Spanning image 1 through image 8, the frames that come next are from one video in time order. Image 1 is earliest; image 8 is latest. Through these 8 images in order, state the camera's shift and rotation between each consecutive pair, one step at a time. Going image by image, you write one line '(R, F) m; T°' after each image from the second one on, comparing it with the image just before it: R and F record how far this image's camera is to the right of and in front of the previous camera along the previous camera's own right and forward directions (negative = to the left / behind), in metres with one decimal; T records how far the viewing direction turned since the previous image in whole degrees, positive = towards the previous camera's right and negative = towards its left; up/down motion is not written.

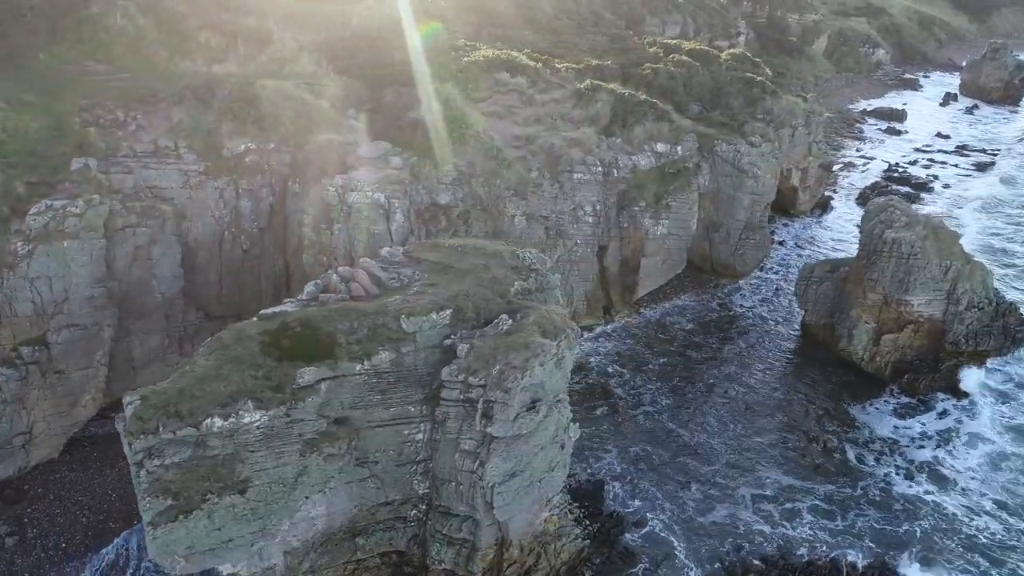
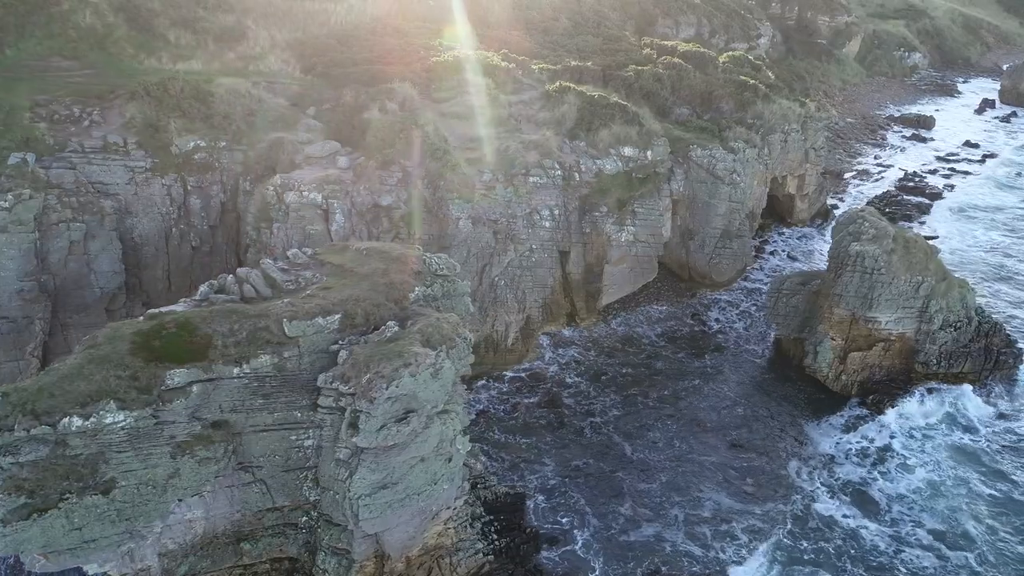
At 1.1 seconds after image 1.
(+3.2, +0.6) m; -4°
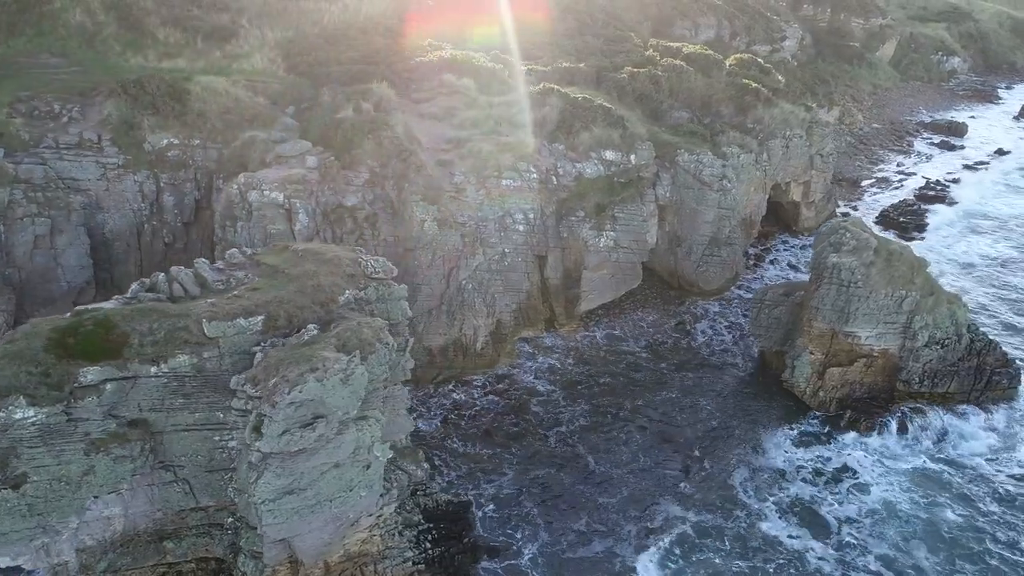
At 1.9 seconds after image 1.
(+2.4, +0.4) m; -3°
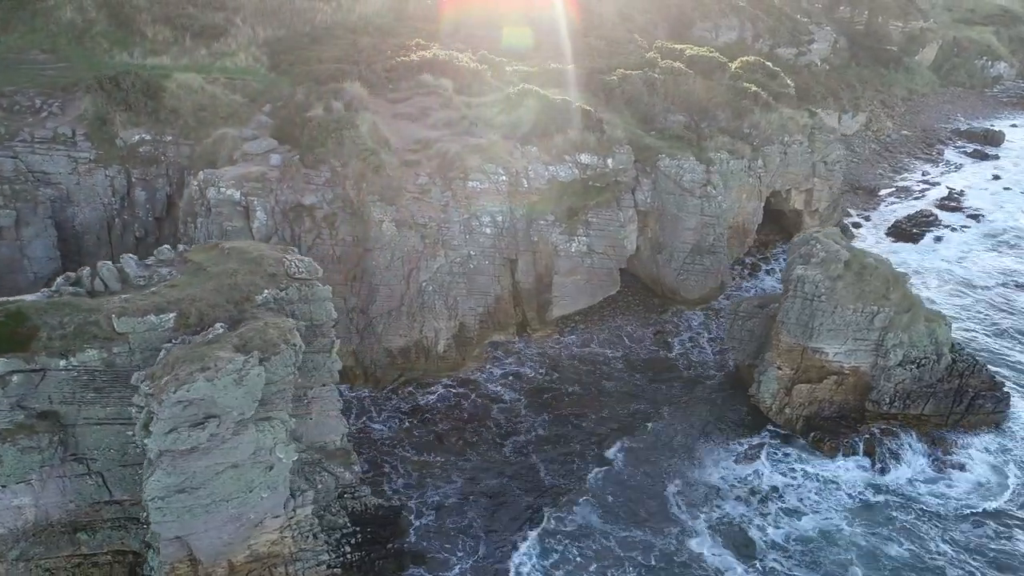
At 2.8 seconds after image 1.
(+2.7, +0.4) m; -4°
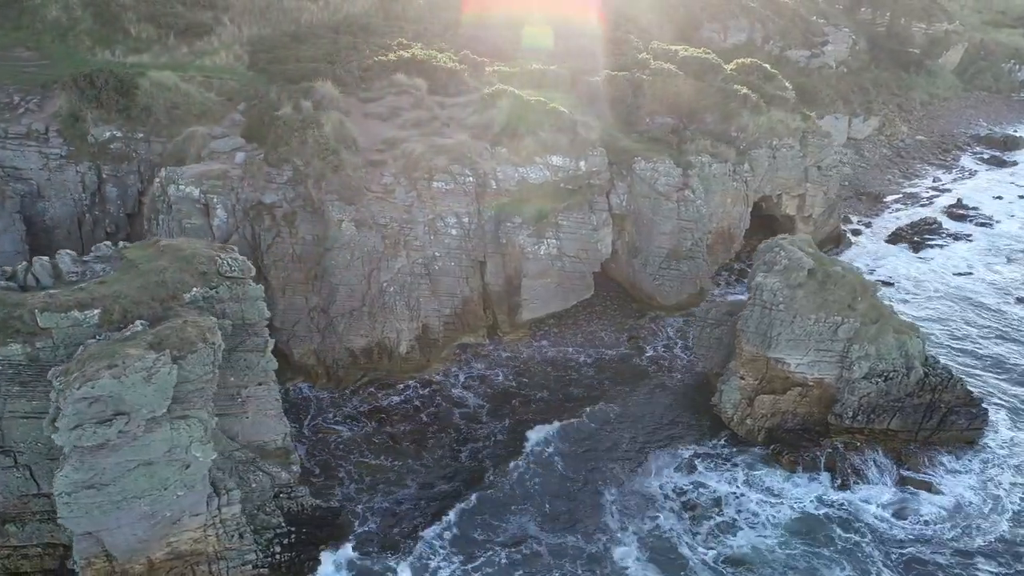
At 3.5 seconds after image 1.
(+2.2, +0.3) m; -3°
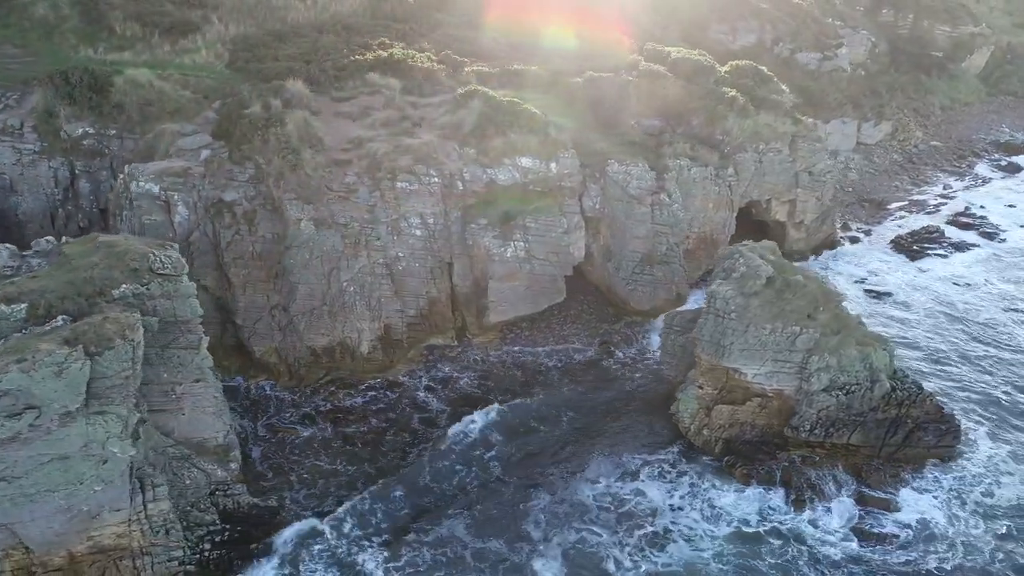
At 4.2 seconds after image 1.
(+2.3, +0.3) m; -3°
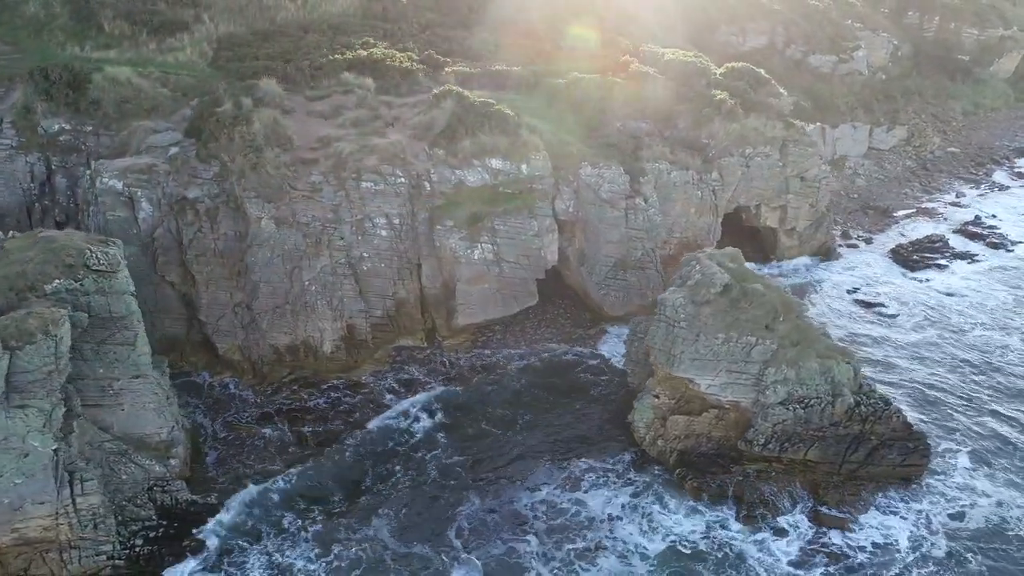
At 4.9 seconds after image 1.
(+2.3, +0.3) m; -3°
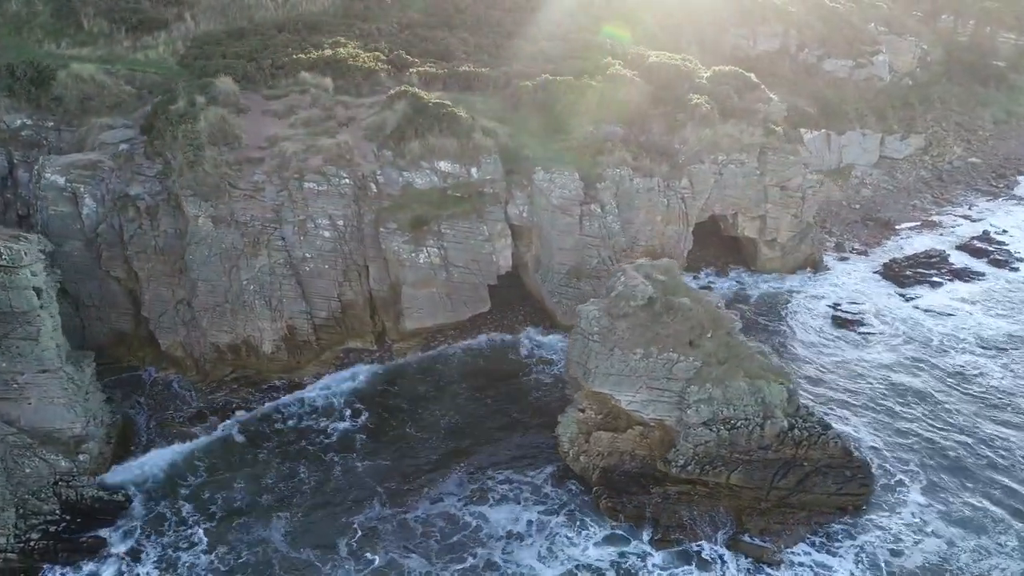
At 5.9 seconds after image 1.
(+3.4, +0.6) m; -4°
